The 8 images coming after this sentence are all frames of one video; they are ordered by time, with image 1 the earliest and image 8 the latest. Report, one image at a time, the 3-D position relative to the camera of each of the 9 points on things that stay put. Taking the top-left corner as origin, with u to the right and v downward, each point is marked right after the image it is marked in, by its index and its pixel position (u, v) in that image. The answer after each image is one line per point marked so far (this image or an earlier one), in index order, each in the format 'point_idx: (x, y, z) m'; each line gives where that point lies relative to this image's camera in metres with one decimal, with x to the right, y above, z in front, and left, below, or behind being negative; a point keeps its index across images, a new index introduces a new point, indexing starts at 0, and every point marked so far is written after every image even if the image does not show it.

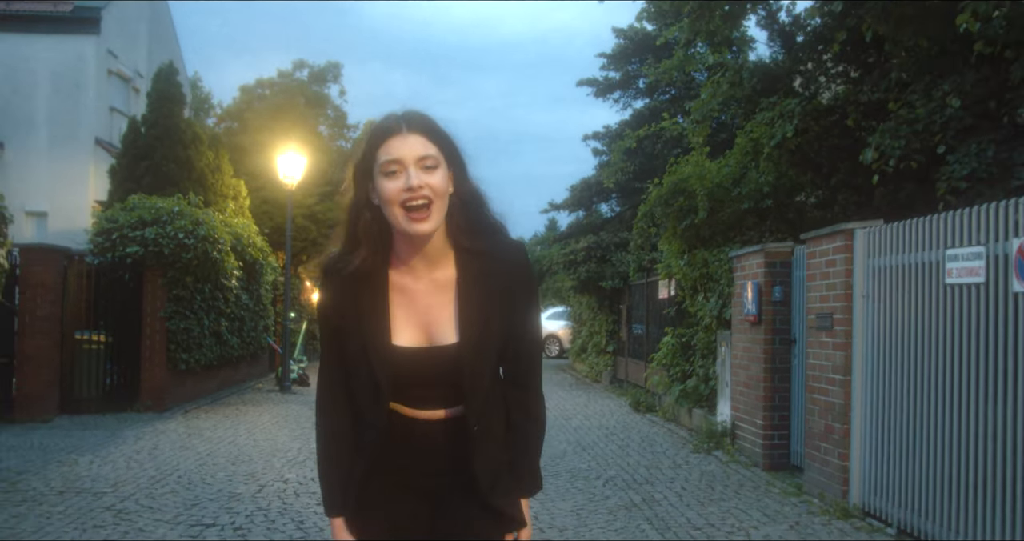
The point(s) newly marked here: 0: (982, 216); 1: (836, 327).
0: (+2.6, +0.3, +5.3) m
1: (+2.4, -0.4, +7.1) m
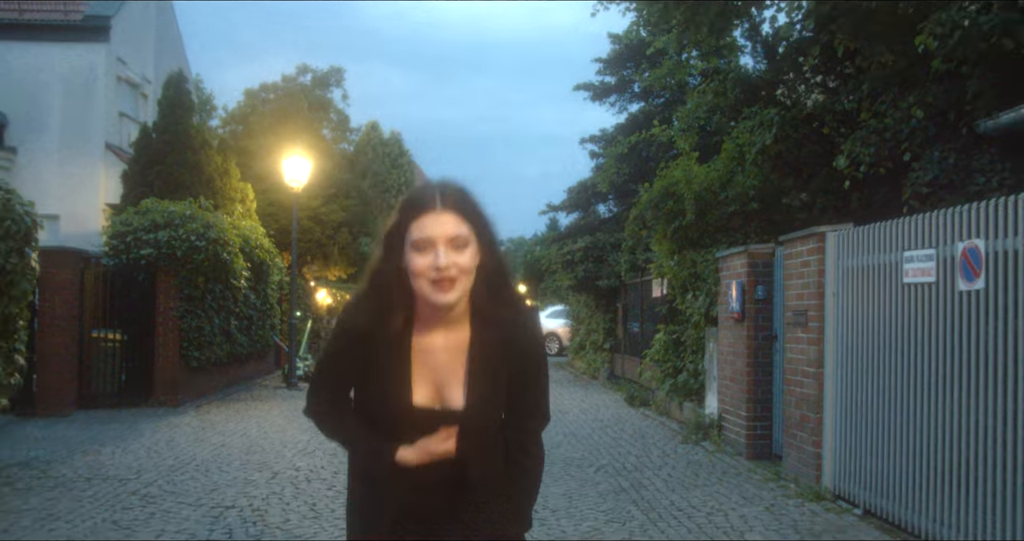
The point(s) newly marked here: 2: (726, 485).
0: (+2.5, +0.3, +5.8) m
1: (+2.3, -0.4, +7.6) m
2: (+1.7, -1.7, +7.7) m
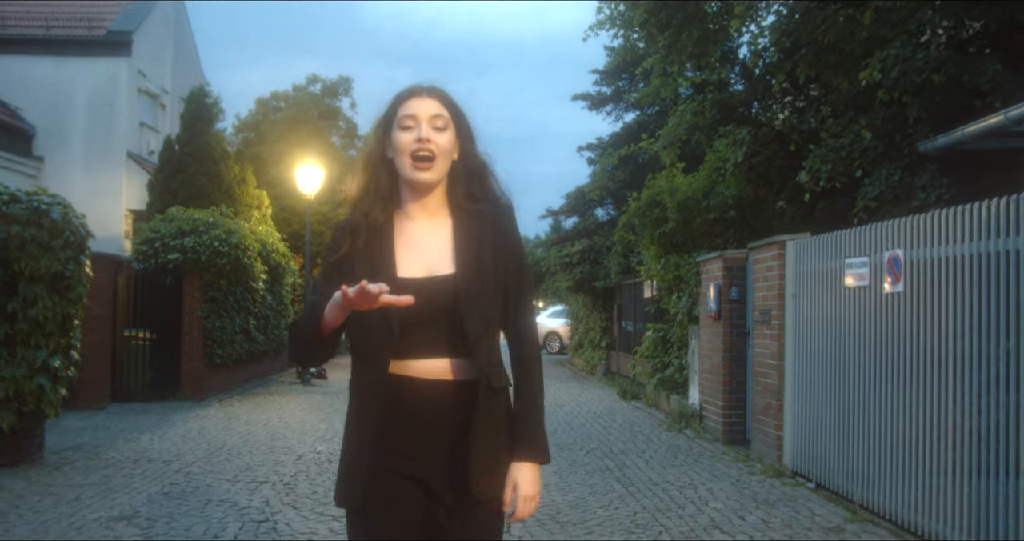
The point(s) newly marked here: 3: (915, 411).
0: (+2.5, +0.3, +6.8) m
1: (+2.3, -0.4, +8.6) m
2: (+1.7, -1.7, +8.7) m
3: (+2.5, -0.9, +6.0) m
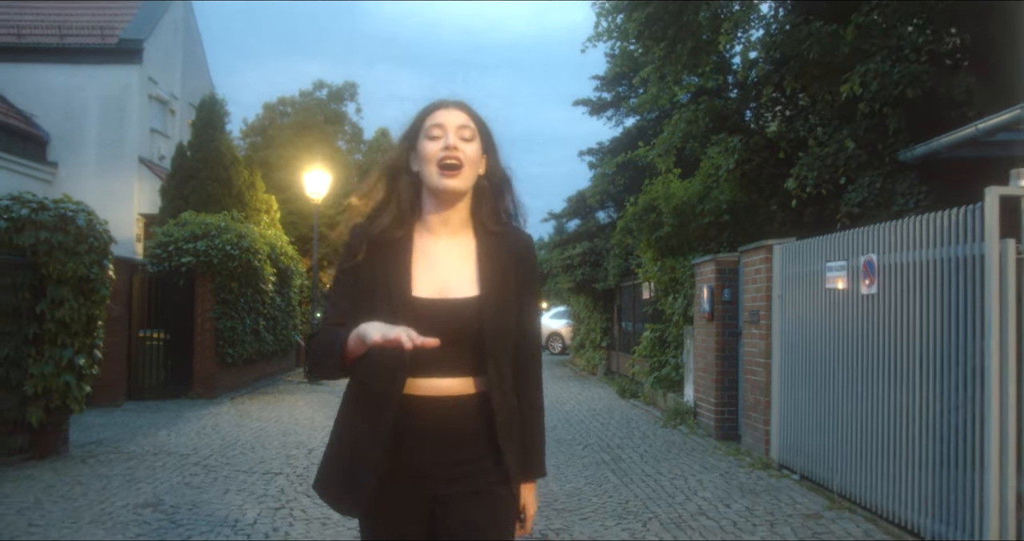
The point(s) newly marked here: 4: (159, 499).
0: (+2.5, +0.2, +7.2) m
1: (+2.3, -0.5, +9.1) m
2: (+1.7, -1.8, +9.2) m
3: (+2.5, -0.9, +6.4) m
4: (-2.6, -1.7, +7.1) m
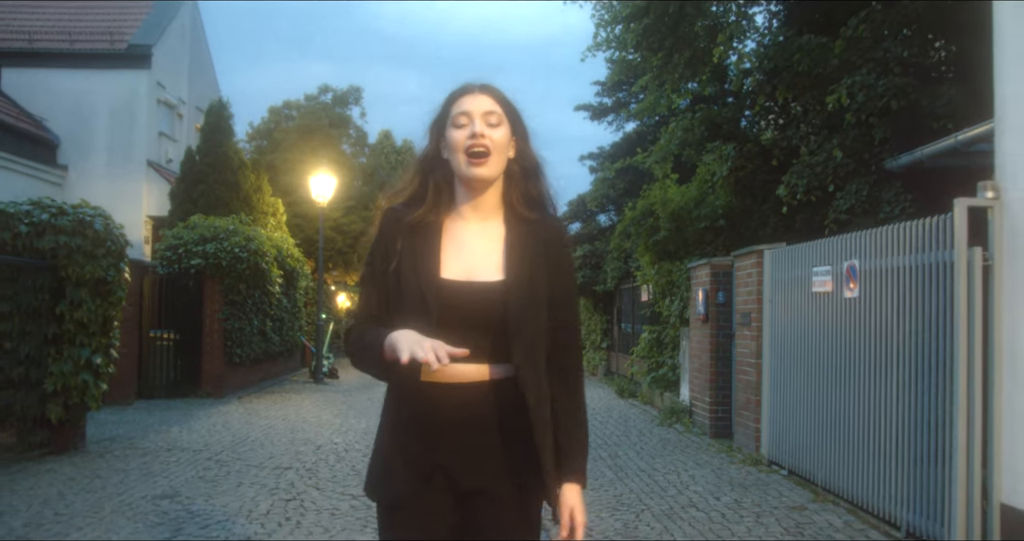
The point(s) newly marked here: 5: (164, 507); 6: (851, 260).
0: (+2.5, +0.2, +7.6) m
1: (+2.3, -0.5, +9.4) m
2: (+1.7, -1.8, +9.5) m
3: (+2.5, -1.0, +6.8) m
4: (-2.6, -1.7, +7.5) m
5: (-2.5, -1.7, +6.9) m
6: (+2.5, +0.1, +7.2) m
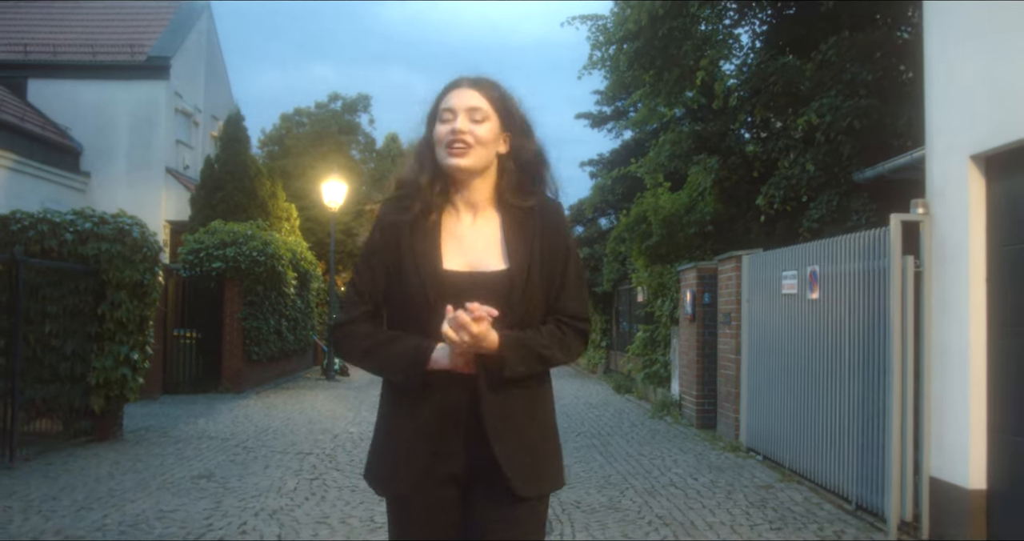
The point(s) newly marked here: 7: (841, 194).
0: (+2.5, +0.2, +8.4) m
1: (+2.3, -0.5, +10.3) m
2: (+1.7, -1.8, +10.4) m
3: (+2.5, -1.0, +7.6) m
4: (-2.6, -1.7, +8.4) m
5: (-2.5, -1.7, +7.8) m
6: (+2.5, 0.0, +8.0) m
7: (+3.6, +0.8, +10.4) m
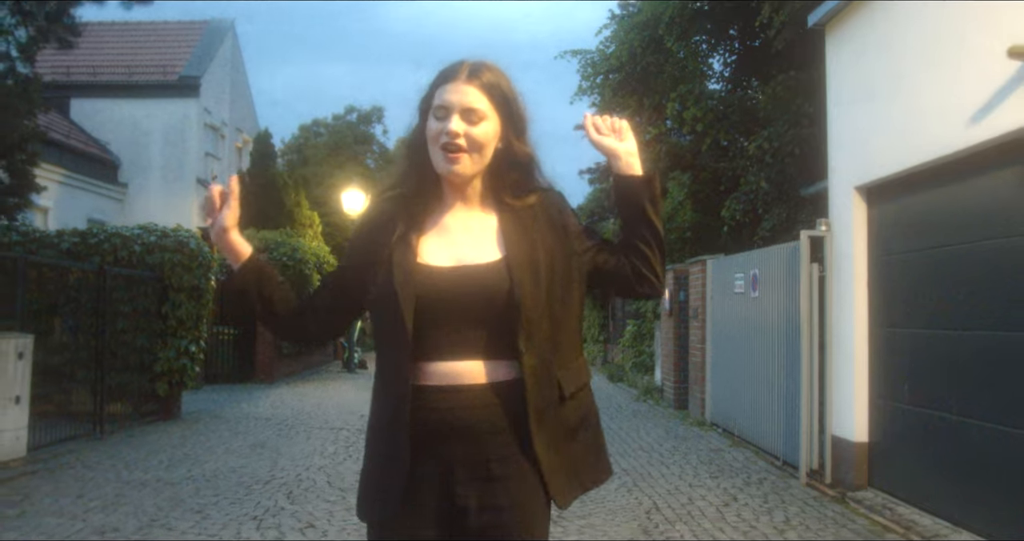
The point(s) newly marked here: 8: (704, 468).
0: (+2.5, +0.1, +10.2) m
1: (+2.3, -0.6, +12.1) m
2: (+1.7, -1.9, +12.2) m
3: (+2.4, -1.0, +9.4) m
4: (-2.6, -1.8, +10.2) m
5: (-2.5, -1.8, +9.6) m
6: (+2.5, 0.0, +9.8) m
7: (+3.5, +0.8, +12.2) m
8: (+1.7, -1.8, +8.7) m
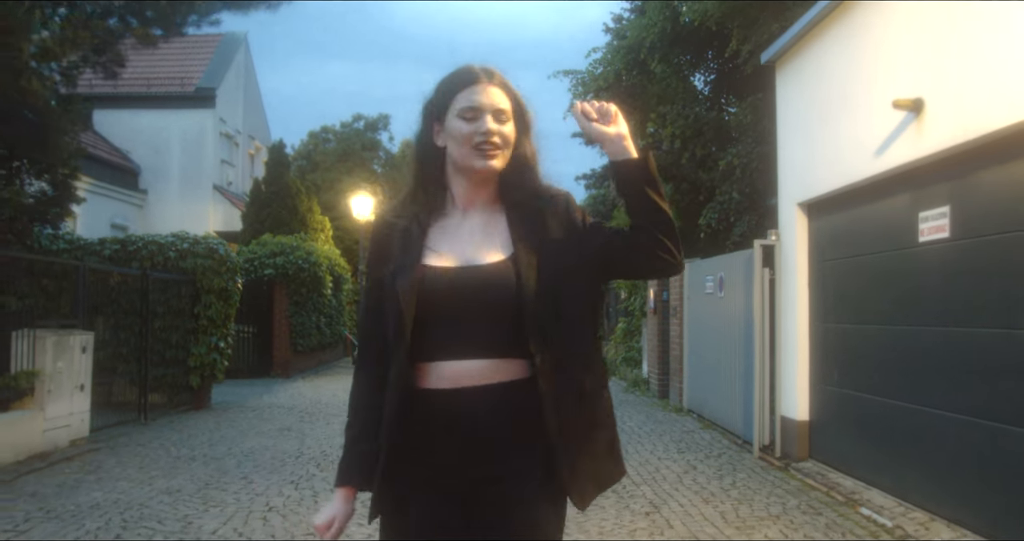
0: (+2.4, +0.1, +11.5) m
1: (+2.3, -0.6, +13.4) m
2: (+1.7, -1.9, +13.5) m
3: (+2.4, -1.1, +10.7) m
4: (-2.7, -1.9, +11.6) m
5: (-2.6, -1.8, +11.0) m
6: (+2.4, 0.0, +11.1) m
7: (+3.5, +0.8, +13.5) m
8: (+1.7, -1.8, +10.0) m
